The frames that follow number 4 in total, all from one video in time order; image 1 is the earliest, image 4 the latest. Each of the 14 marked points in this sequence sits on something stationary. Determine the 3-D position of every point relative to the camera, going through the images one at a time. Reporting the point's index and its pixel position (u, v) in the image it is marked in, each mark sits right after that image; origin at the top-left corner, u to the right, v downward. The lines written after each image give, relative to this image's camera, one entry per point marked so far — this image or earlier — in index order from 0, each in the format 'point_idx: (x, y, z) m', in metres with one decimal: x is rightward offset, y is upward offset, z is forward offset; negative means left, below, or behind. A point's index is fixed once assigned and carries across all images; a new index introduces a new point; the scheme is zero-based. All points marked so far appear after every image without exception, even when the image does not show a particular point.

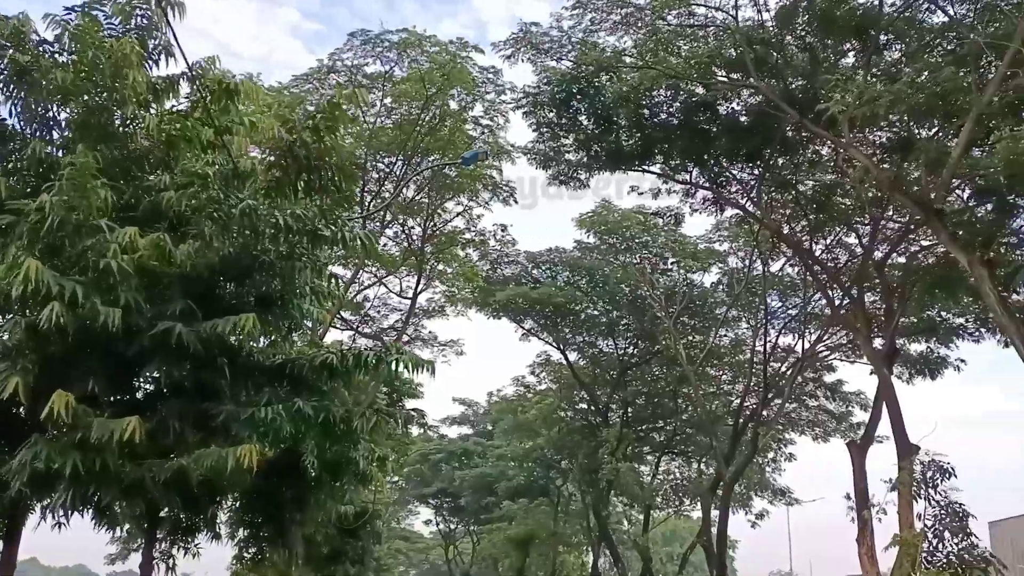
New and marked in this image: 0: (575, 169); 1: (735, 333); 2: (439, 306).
0: (+0.9, +1.7, +12.5) m
1: (+4.7, -0.9, +18.1) m
2: (-1.4, -0.4, +16.6) m
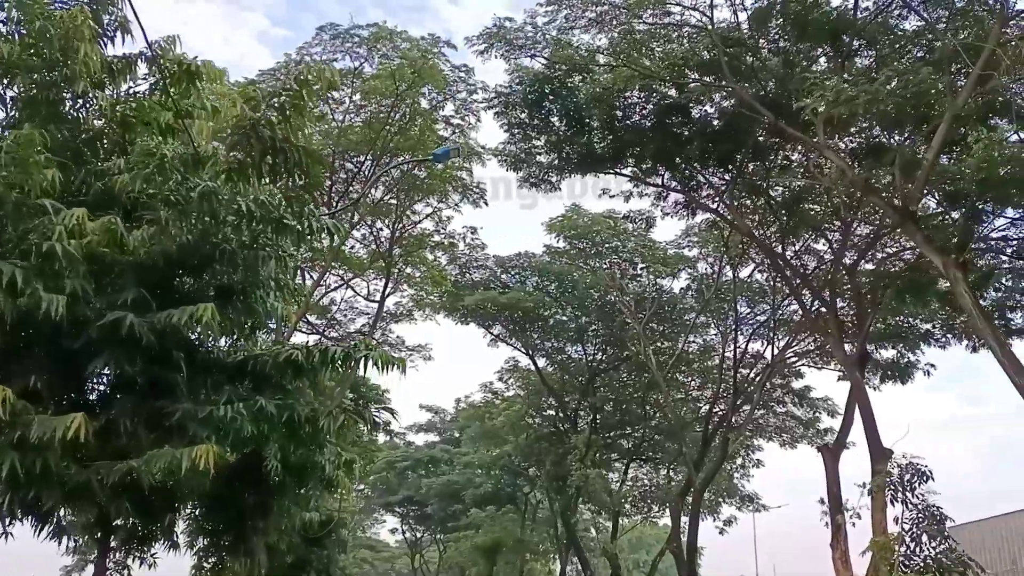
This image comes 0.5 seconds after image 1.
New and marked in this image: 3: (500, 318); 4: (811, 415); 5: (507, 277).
0: (+0.5, +1.7, +12.4) m
1: (+4.0, -1.1, +18.1) m
2: (-2.0, -0.4, +16.4) m
3: (-0.3, -0.7, +19.2) m
4: (+6.4, -2.7, +18.4) m
5: (-0.1, +0.2, +19.1) m
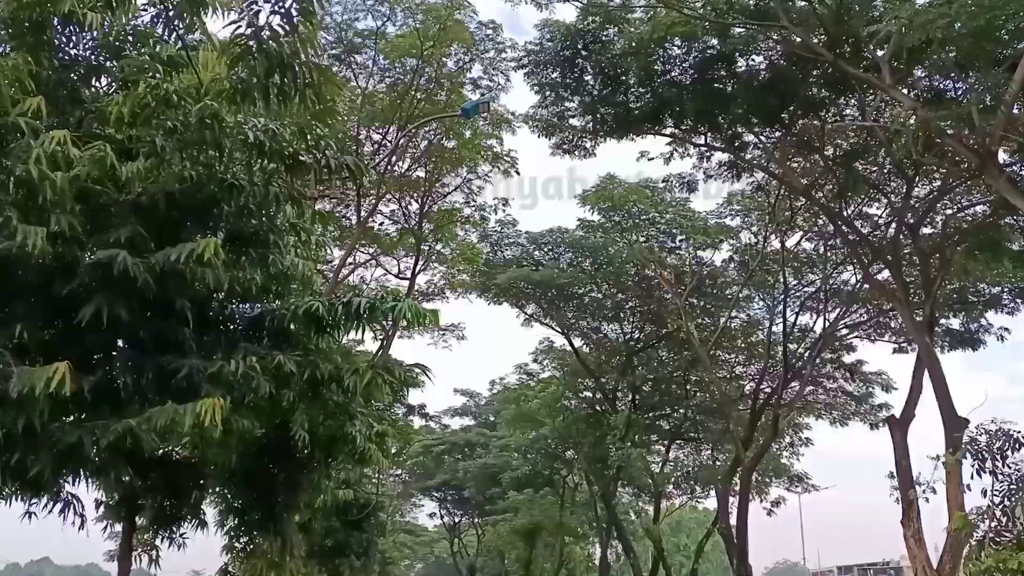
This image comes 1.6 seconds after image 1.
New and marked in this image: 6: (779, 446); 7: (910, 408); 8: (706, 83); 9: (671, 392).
0: (+0.9, +2.1, +11.8) m
1: (+4.8, -0.5, +17.4) m
2: (-1.4, 0.0, +15.9) m
3: (+0.5, -0.2, +18.6) m
4: (+7.2, -2.1, +17.6) m
5: (+0.6, +0.7, +18.6) m
6: (+5.5, -3.3, +17.9) m
7: (+4.0, -1.2, +8.8) m
8: (+2.4, +2.5, +10.7) m
9: (+3.4, -2.3, +19.2) m
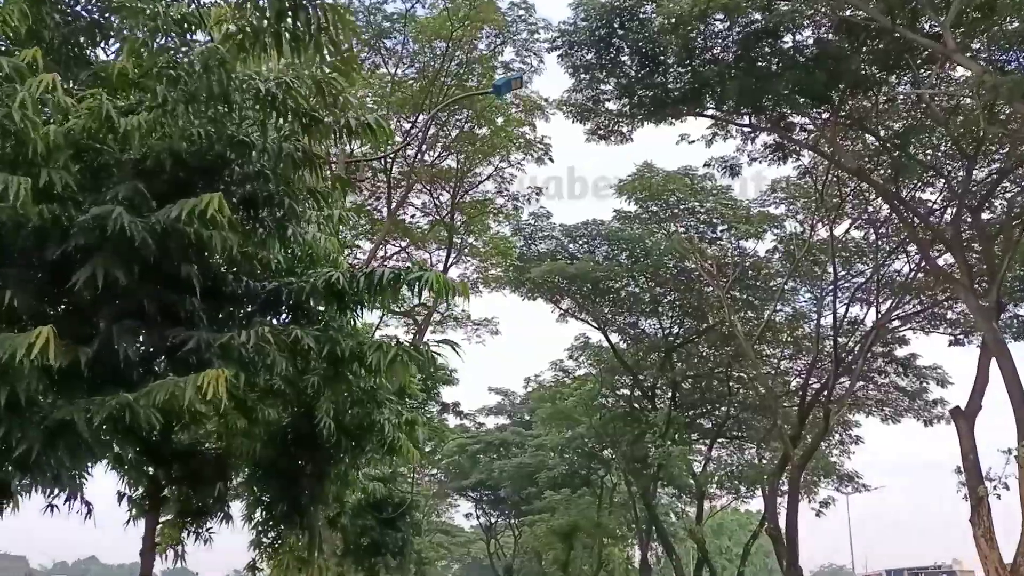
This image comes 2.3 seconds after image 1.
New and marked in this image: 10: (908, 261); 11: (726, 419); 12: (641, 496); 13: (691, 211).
0: (+1.4, +2.2, +11.4) m
1: (+5.5, -0.3, +16.9) m
2: (-0.7, +0.1, +15.6) m
3: (+1.2, -0.1, +18.2) m
4: (+7.9, -1.9, +17.0) m
5: (+1.3, +0.9, +18.2) m
6: (+6.3, -3.1, +17.3) m
7: (+4.4, -1.1, +8.3) m
8: (+2.8, +2.7, +10.2) m
9: (+4.2, -2.2, +18.7) m
10: (+6.6, +0.4, +14.6) m
11: (+4.7, -2.9, +19.1) m
12: (+2.9, -4.7, +19.6) m
13: (+3.5, +1.5, +16.9) m
